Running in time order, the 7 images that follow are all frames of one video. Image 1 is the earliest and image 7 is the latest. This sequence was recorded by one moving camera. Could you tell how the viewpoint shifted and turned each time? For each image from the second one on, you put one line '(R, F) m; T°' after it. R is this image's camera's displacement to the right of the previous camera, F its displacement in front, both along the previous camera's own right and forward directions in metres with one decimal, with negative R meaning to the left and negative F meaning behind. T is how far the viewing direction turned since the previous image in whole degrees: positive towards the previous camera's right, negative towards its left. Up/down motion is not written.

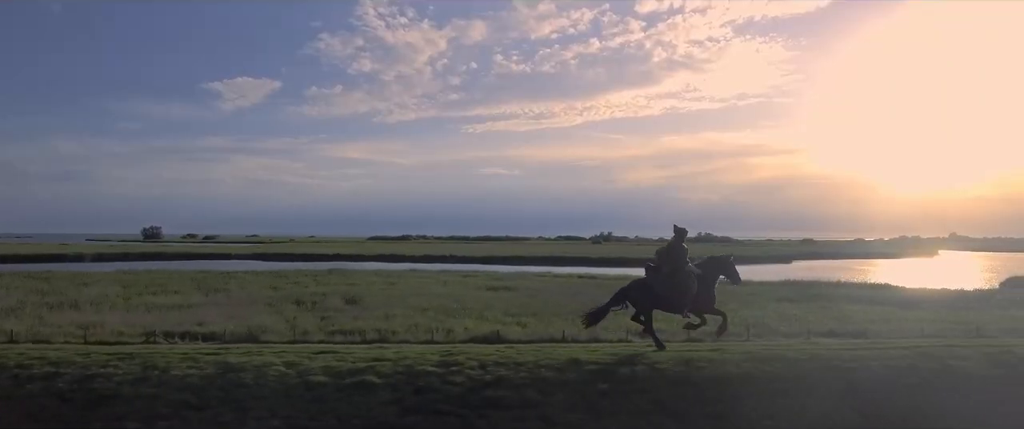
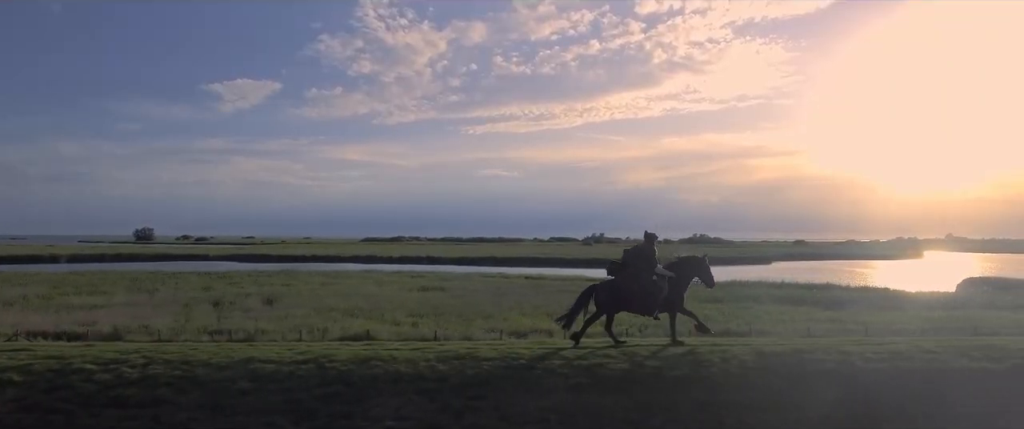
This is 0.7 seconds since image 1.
(+3.2, +0.2) m; 0°
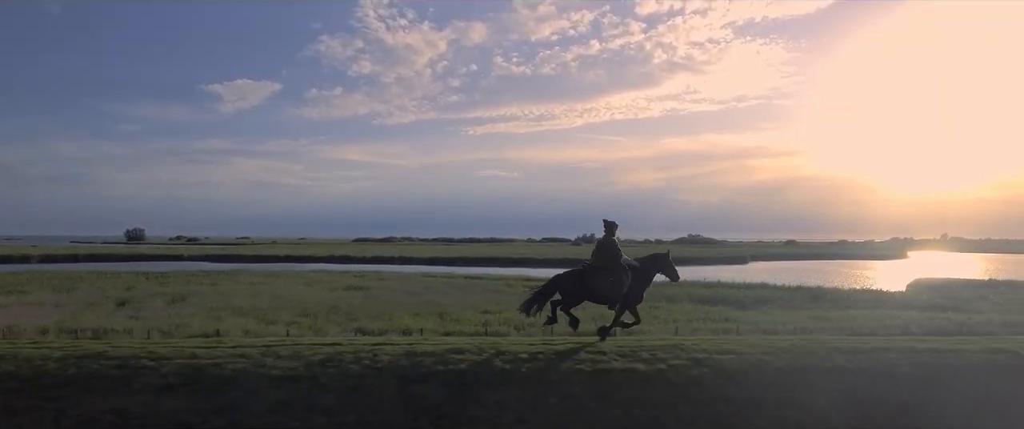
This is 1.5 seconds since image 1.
(+3.6, +0.3) m; 0°
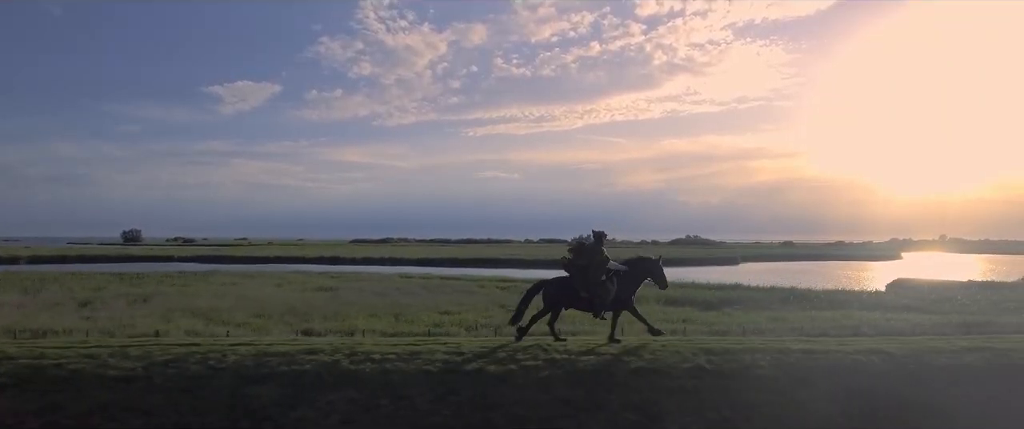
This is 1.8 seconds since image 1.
(+1.4, +0.1) m; 0°
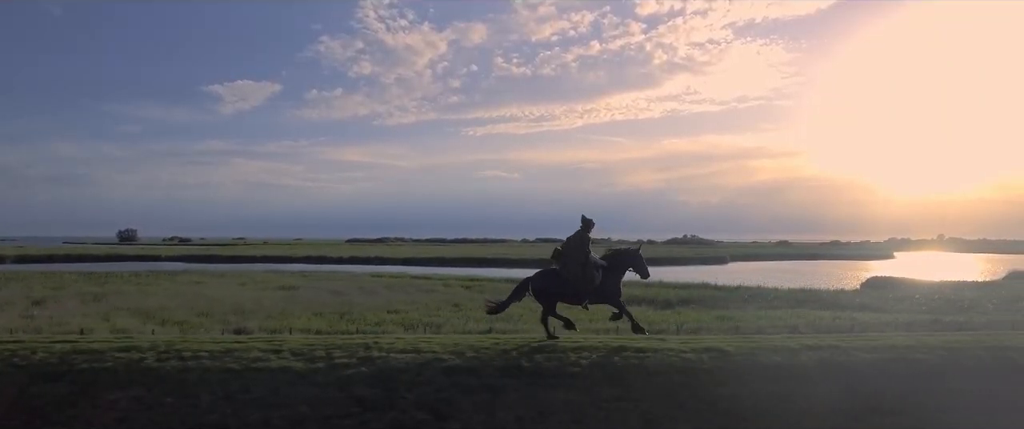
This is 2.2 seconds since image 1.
(+1.7, +0.1) m; 0°
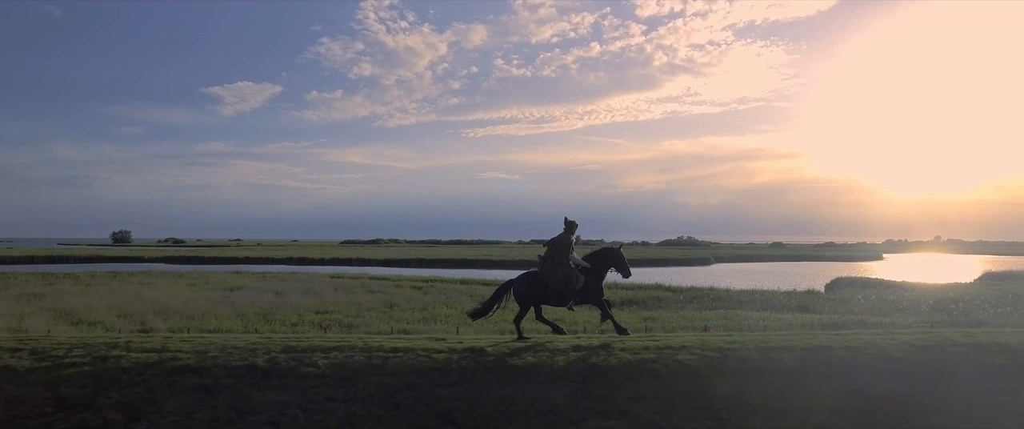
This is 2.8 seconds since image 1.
(+2.4, +0.1) m; 0°
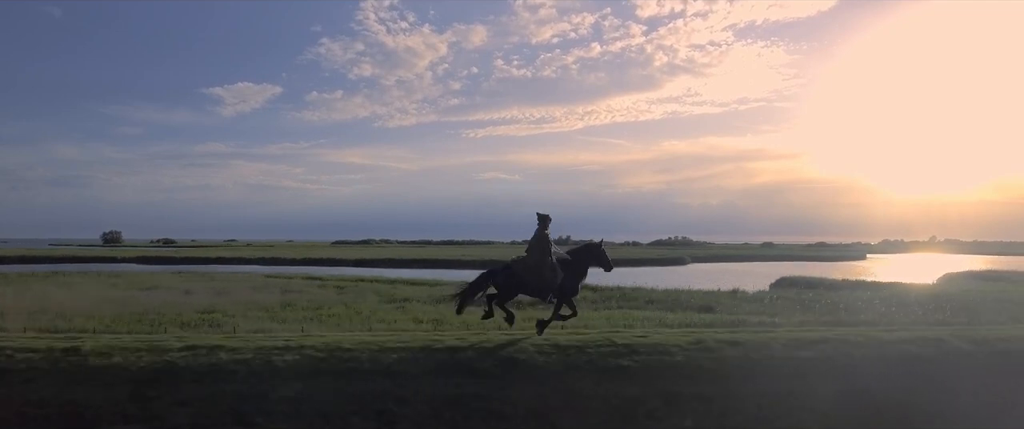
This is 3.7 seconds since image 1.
(+3.7, +0.3) m; 0°
